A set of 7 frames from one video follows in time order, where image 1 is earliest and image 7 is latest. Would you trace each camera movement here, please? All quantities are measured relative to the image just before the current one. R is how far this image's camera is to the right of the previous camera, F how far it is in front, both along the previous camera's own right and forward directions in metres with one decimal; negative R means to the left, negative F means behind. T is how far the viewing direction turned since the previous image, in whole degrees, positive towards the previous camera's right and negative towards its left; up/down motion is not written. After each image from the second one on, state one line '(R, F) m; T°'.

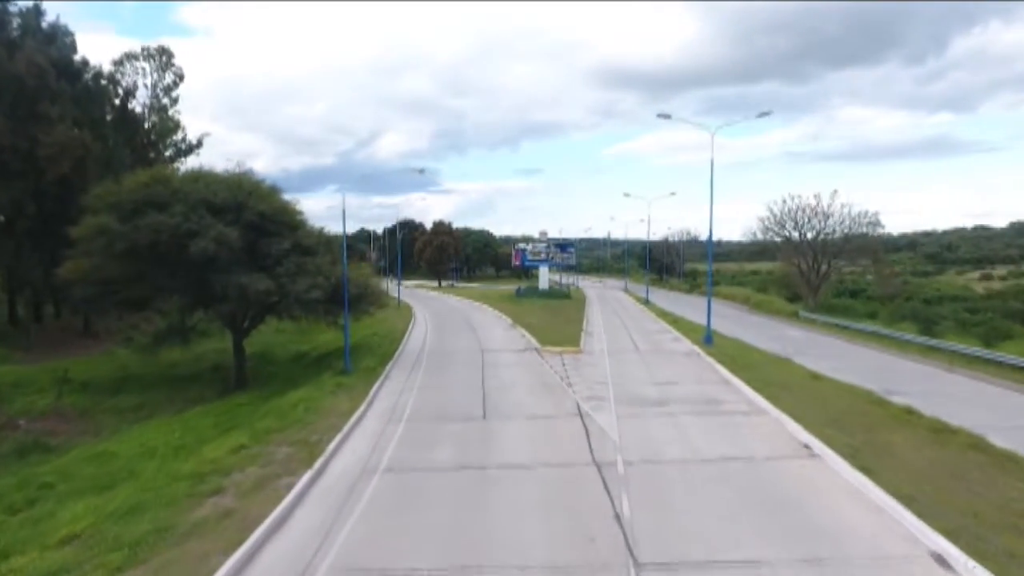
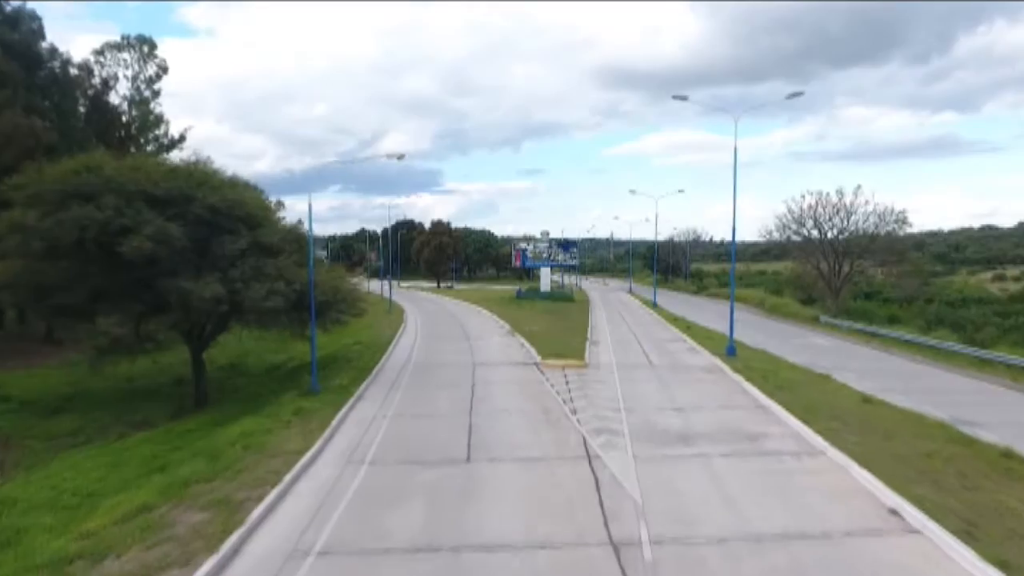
(+0.5, +4.6) m; 0°
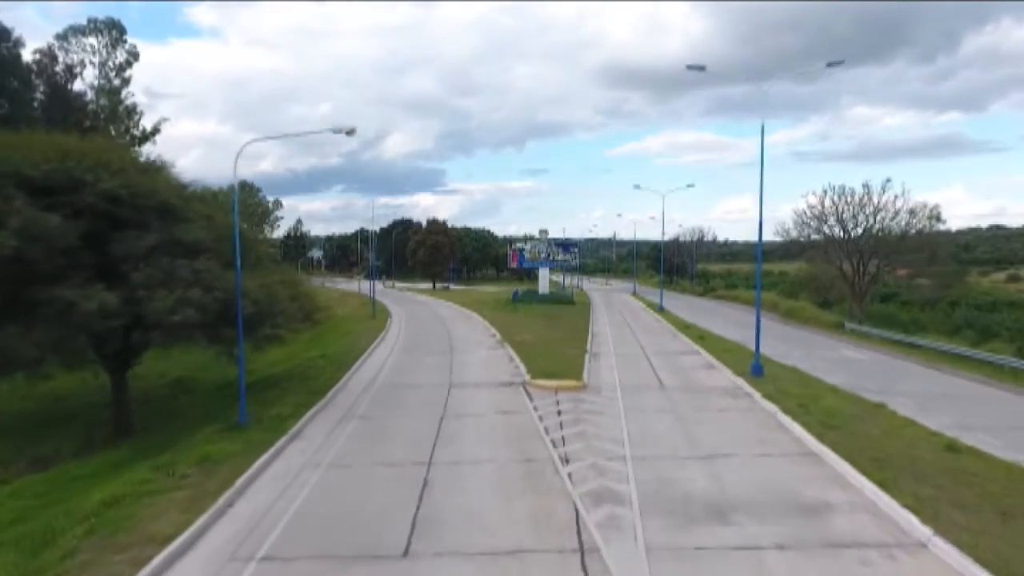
(+1.1, +5.6) m; 0°
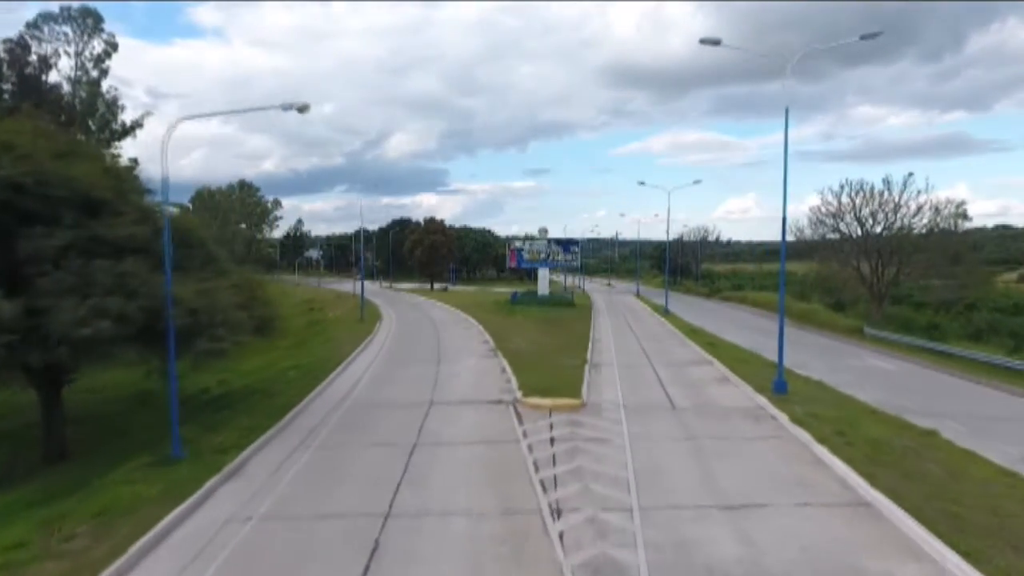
(+0.7, +3.6) m; 0°
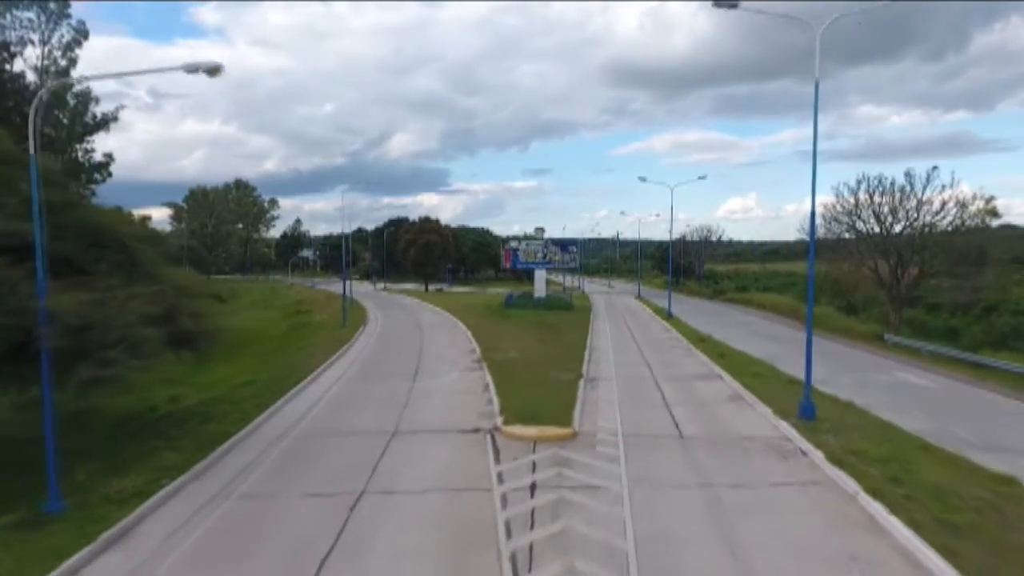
(+1.0, +3.9) m; 0°
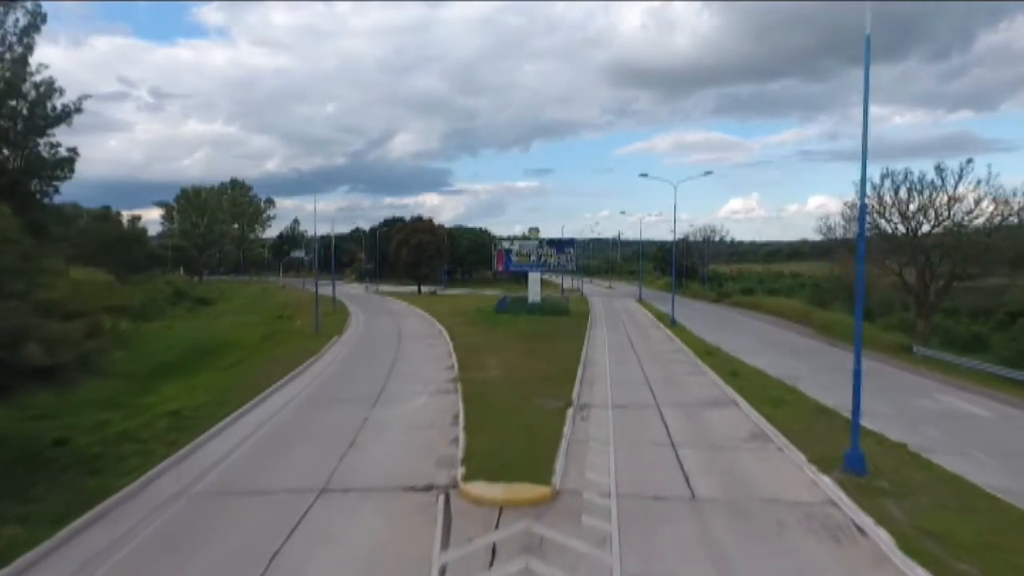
(+1.3, +4.8) m; 0°
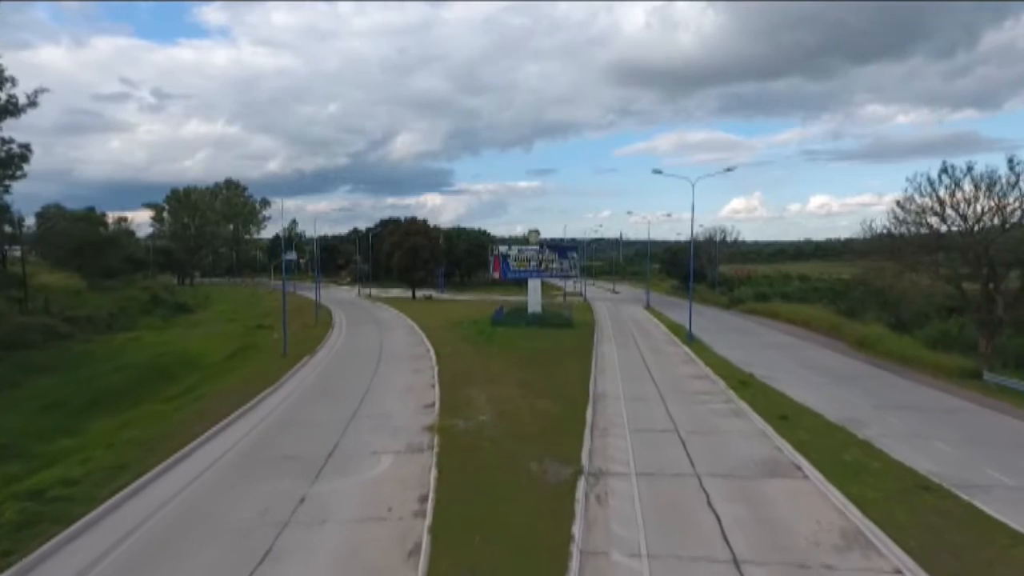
(+0.4, +6.6) m; 0°
